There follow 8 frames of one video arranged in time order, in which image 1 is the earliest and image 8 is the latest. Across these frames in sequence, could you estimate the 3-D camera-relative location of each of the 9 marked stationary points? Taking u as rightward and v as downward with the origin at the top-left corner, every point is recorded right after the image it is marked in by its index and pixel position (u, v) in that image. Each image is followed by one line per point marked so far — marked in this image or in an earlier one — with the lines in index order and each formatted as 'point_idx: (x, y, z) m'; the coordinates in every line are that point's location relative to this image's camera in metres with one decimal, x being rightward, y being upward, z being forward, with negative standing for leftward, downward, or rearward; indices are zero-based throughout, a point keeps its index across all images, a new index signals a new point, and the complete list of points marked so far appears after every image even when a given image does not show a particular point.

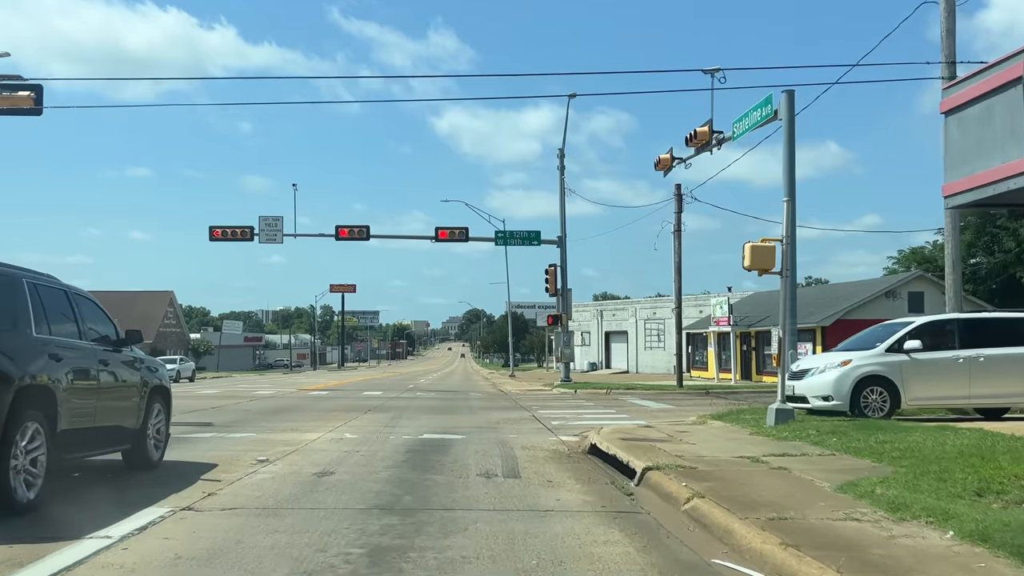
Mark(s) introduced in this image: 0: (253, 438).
0: (-4.4, -2.5, +14.5) m
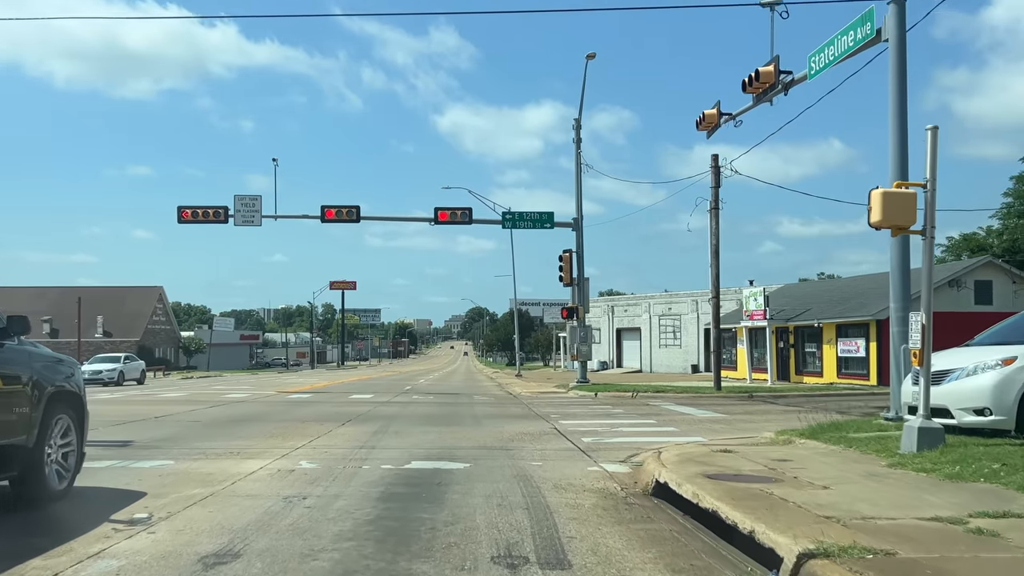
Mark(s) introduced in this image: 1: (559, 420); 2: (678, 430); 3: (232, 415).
0: (-4.1, -2.1, +10.2) m
1: (+1.1, -2.9, +18.8) m
2: (+3.0, -2.6, +15.7) m
3: (-6.4, -2.9, +19.7) m
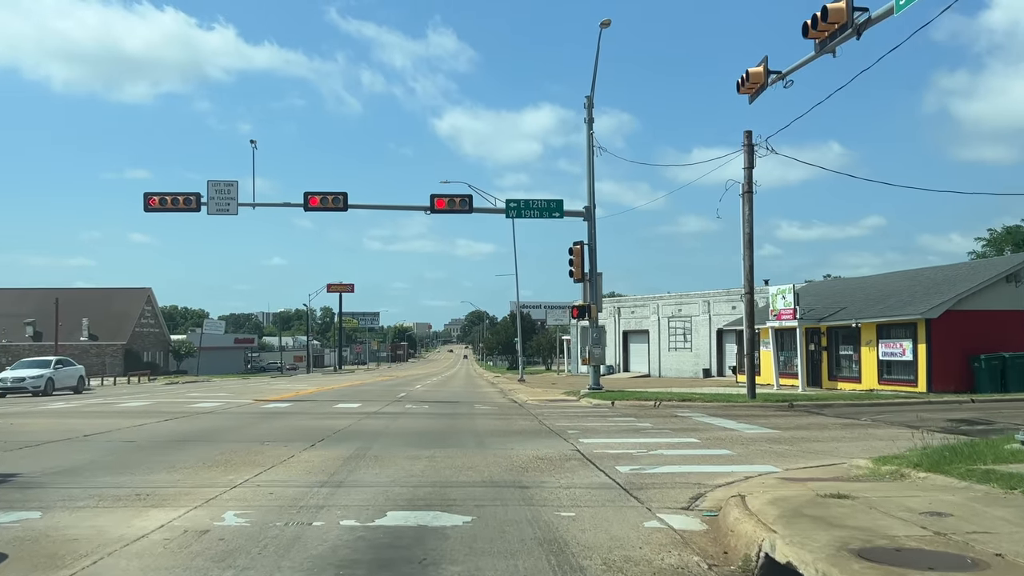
0: (-3.9, -1.9, +6.9) m
1: (+1.2, -2.7, +15.5) m
2: (+3.2, -2.4, +12.4) m
3: (-6.2, -2.7, +16.4) m
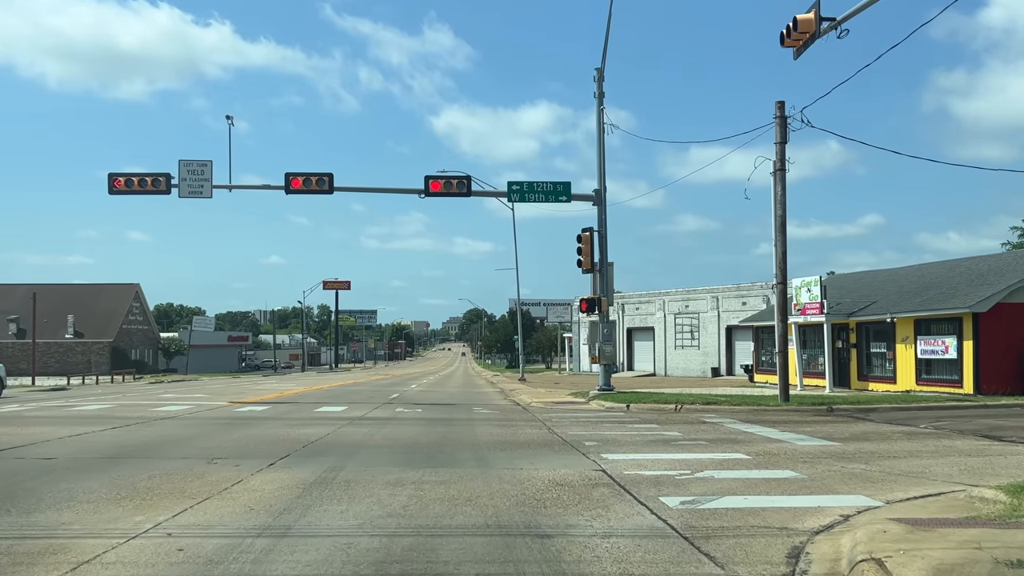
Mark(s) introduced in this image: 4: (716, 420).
0: (-3.8, -1.7, +4.2) m
1: (+1.3, -2.4, +12.8) m
2: (+3.3, -2.1, +9.7) m
3: (-6.1, -2.5, +13.7) m
4: (+4.5, -2.9, +18.9) m
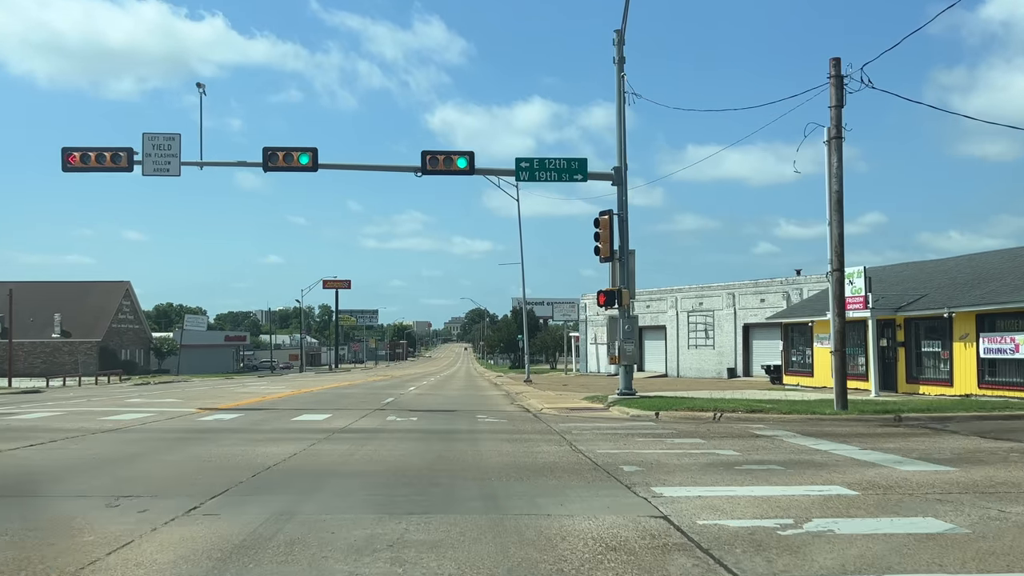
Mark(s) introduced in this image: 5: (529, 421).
0: (-3.6, -1.4, +1.0) m
1: (+1.6, -2.2, +9.6) m
2: (+3.5, -1.9, +6.6) m
3: (-5.9, -2.2, +10.5) m
4: (+4.7, -2.6, +15.7) m
5: (+0.4, -2.9, +18.5) m
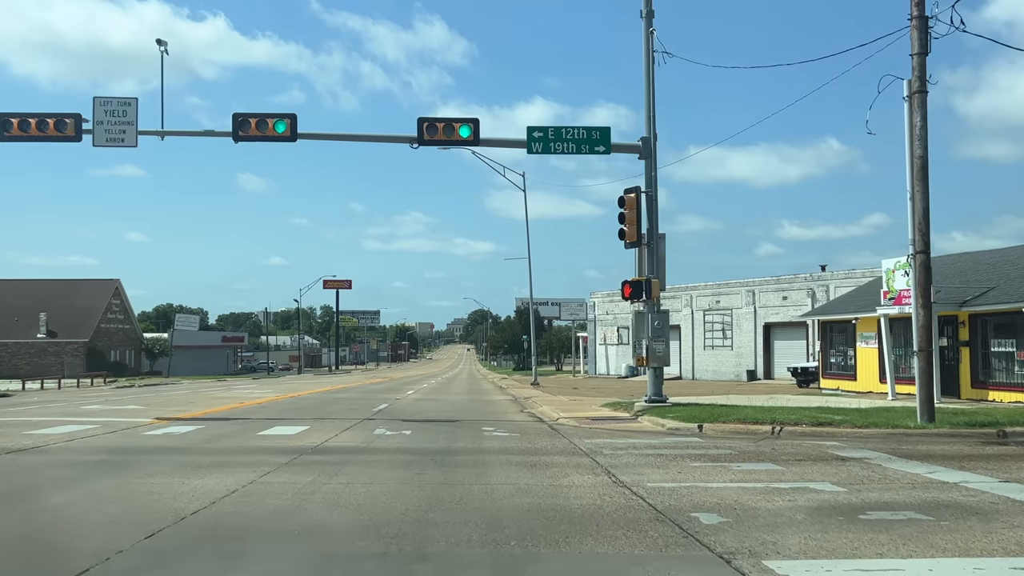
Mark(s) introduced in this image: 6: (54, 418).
0: (-3.4, -1.1, -2.3) m
1: (+1.8, -1.9, +6.3) m
2: (+3.7, -1.6, +3.3) m
3: (-5.7, -1.9, +7.2) m
4: (+4.9, -2.4, +12.4) m
5: (+0.6, -2.6, +15.2) m
6: (-10.3, -2.9, +19.4) m
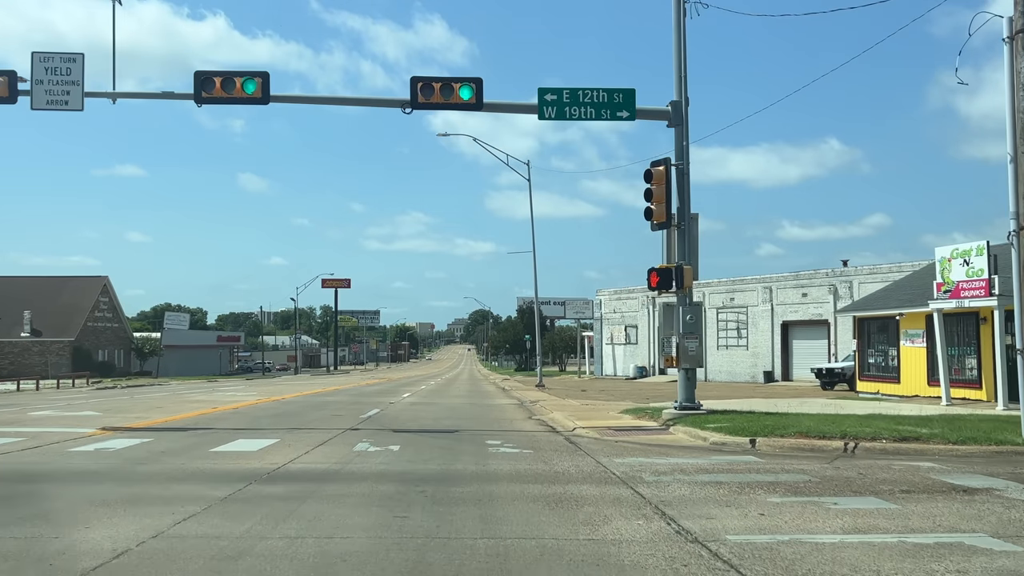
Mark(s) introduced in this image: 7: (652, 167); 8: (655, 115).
0: (-3.2, -0.9, -5.1) m
1: (+1.9, -1.6, +3.4) m
2: (+3.9, -1.4, +0.4) m
3: (-5.5, -1.7, +4.4) m
4: (+5.1, -2.1, +9.5) m
5: (+0.8, -2.4, +12.4) m
6: (-10.1, -2.7, +16.5) m
7: (+2.9, +2.4, +17.6) m
8: (+2.9, +3.6, +17.9) m
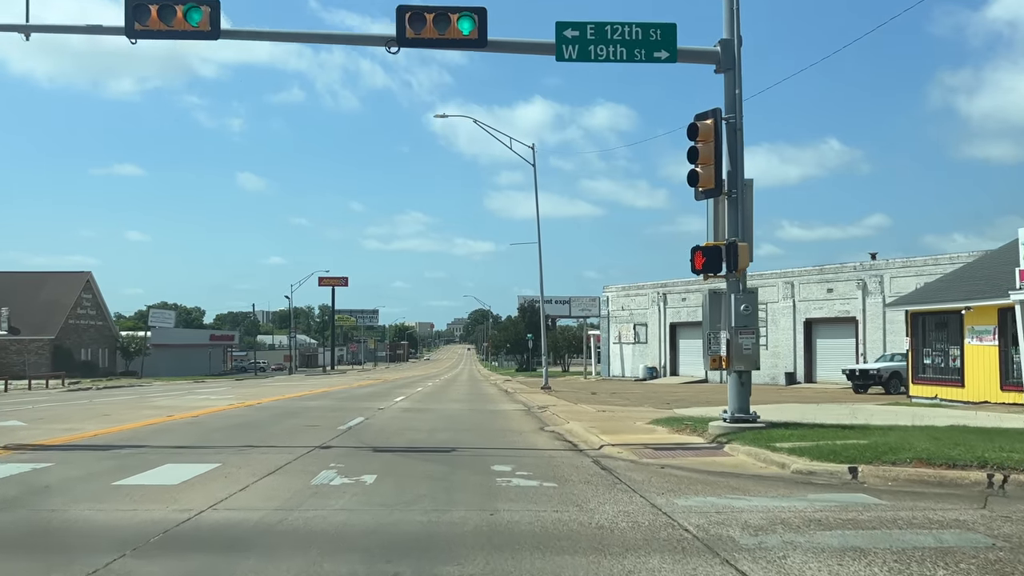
0: (-3.0, -0.6, -8.6) m
1: (+2.1, -1.4, 0.0) m
2: (+4.1, -1.1, -3.0) m
3: (-5.4, -1.4, +1.0) m
4: (+5.3, -1.9, +6.1) m
5: (+1.0, -2.1, +8.9) m
6: (-9.9, -2.4, +13.1) m
7: (+3.0, +2.7, +14.2) m
8: (+3.1, +3.9, +14.5) m
